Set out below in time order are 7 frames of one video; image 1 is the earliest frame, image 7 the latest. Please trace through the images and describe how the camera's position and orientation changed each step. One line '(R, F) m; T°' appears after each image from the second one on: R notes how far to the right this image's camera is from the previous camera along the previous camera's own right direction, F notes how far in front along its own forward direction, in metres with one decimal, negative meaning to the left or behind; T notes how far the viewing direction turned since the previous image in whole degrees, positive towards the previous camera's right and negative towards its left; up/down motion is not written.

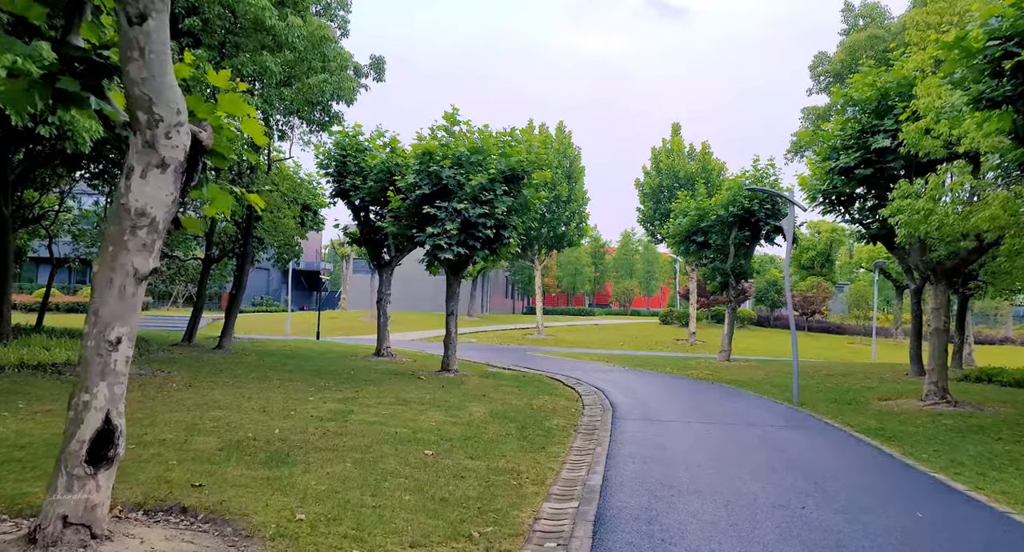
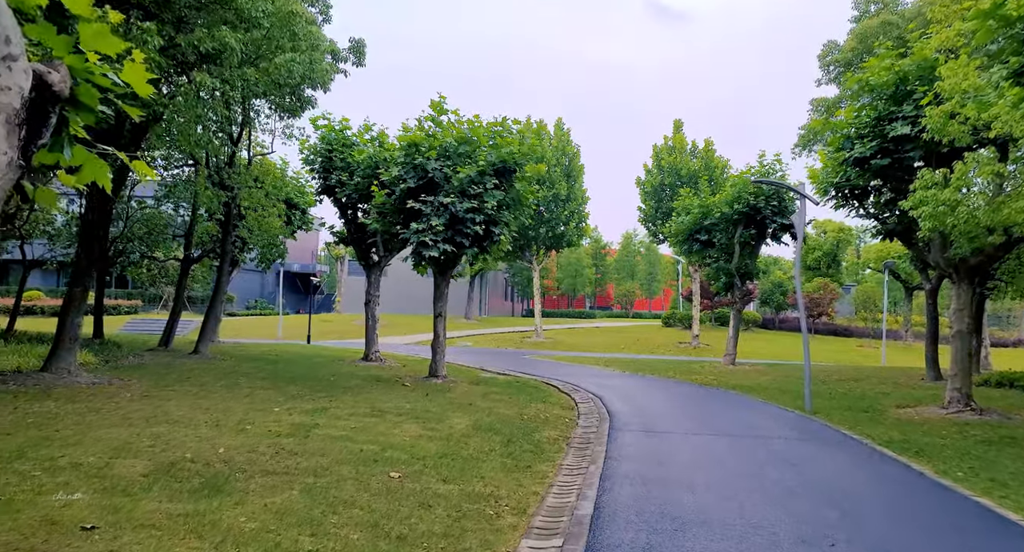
(+0.2, +0.9) m; 0°
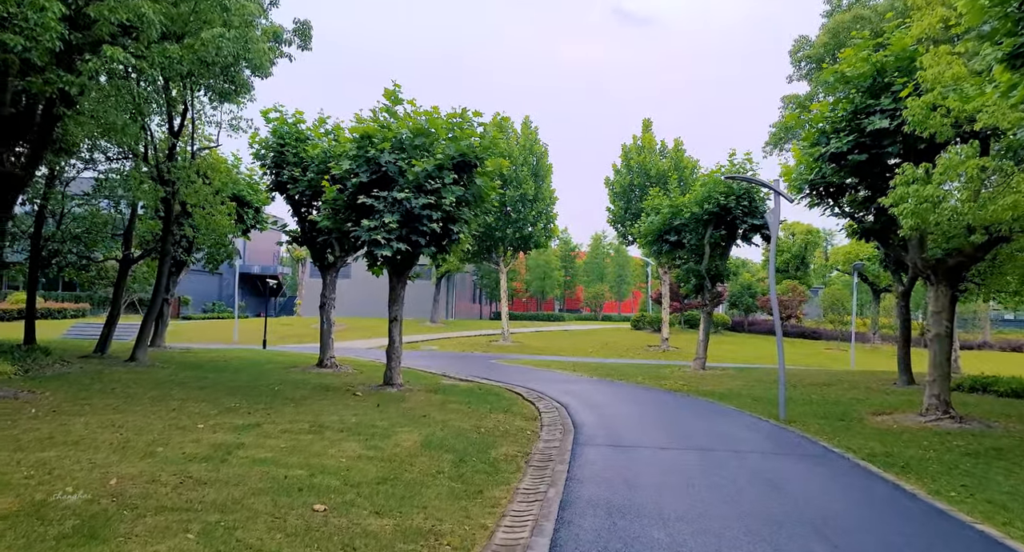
(+0.2, +0.8) m; +2°
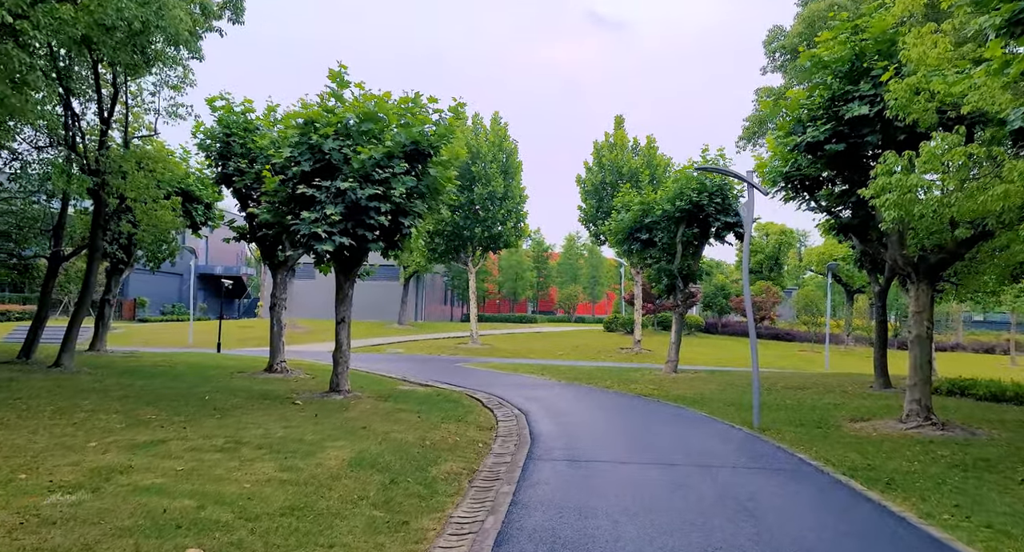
(+0.3, +0.9) m; +2°
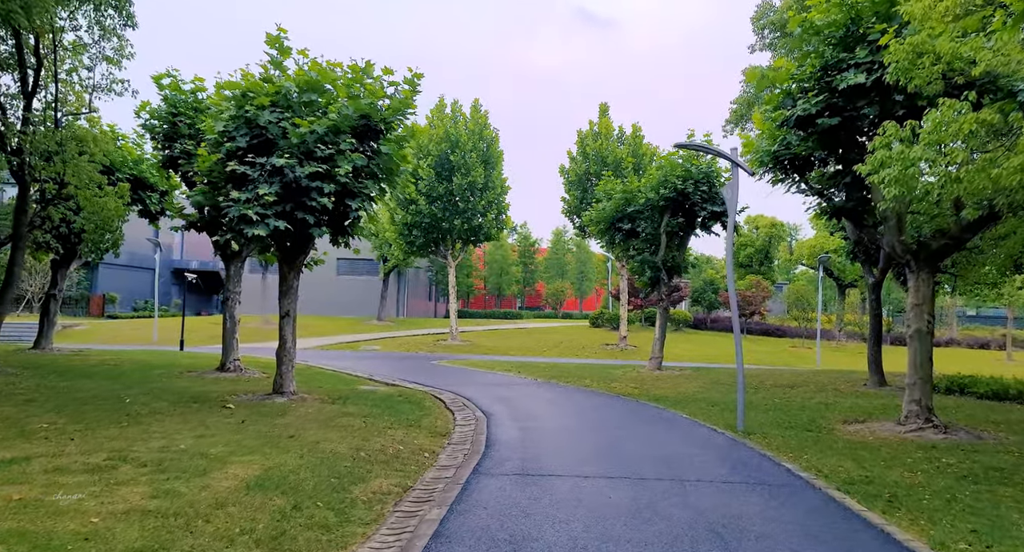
(+0.5, +1.1) m; +1°
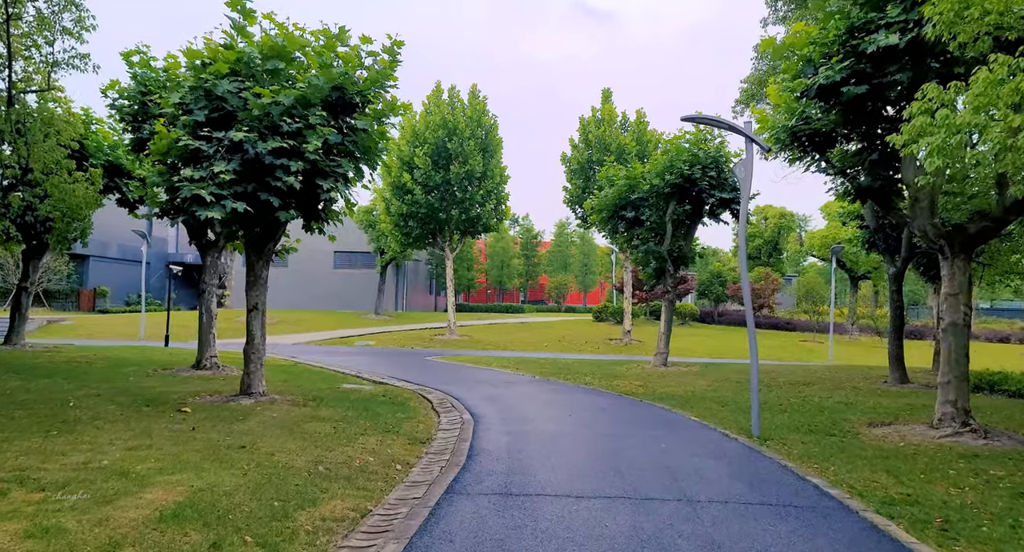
(+0.2, +1.0) m; 0°
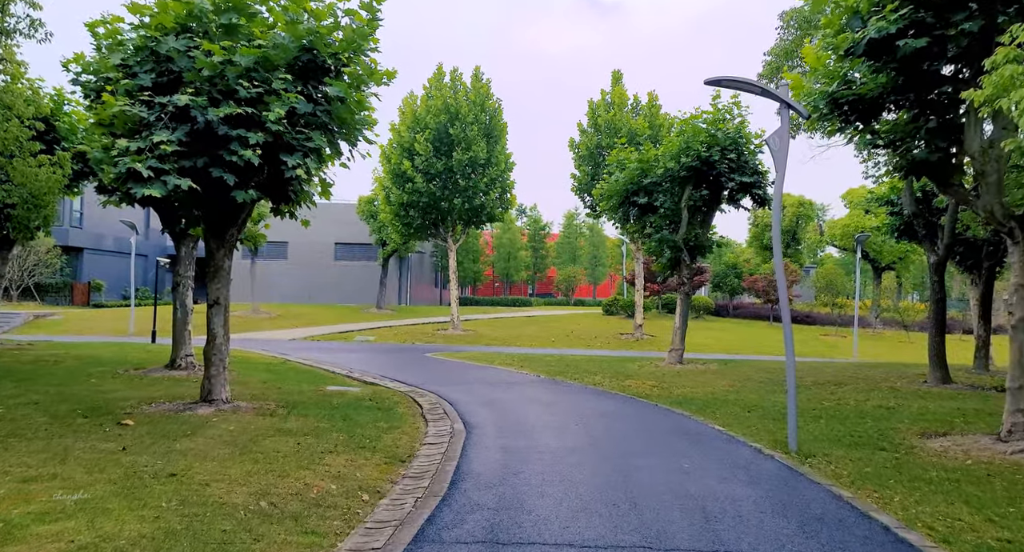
(+0.1, +1.3) m; -1°
